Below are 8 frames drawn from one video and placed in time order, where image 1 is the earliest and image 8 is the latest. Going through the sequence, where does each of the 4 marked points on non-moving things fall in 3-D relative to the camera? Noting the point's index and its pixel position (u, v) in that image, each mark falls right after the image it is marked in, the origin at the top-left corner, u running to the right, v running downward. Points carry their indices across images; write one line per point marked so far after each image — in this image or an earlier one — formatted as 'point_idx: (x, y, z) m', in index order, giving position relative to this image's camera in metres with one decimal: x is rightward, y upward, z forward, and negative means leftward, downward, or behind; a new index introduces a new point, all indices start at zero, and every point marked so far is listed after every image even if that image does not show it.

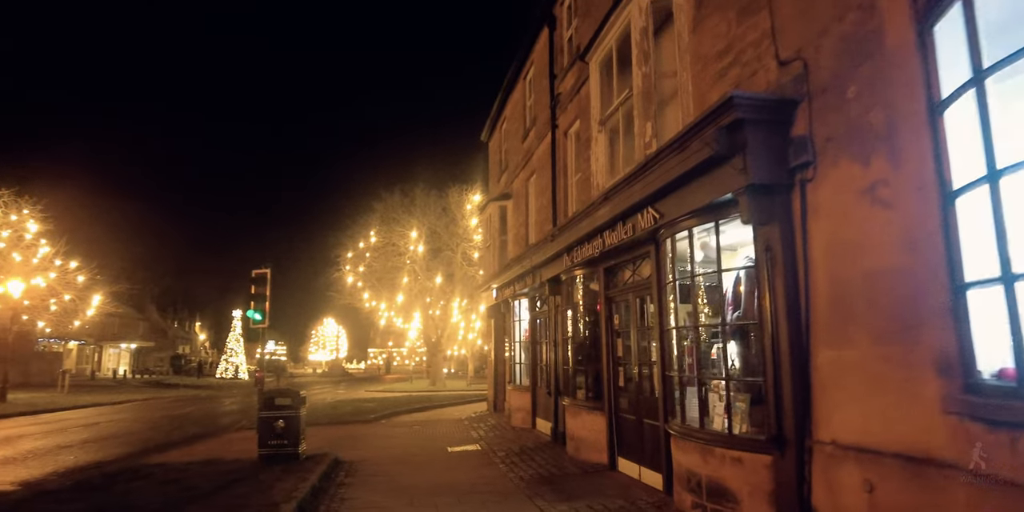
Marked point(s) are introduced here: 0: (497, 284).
0: (-0.3, -0.7, +16.3) m
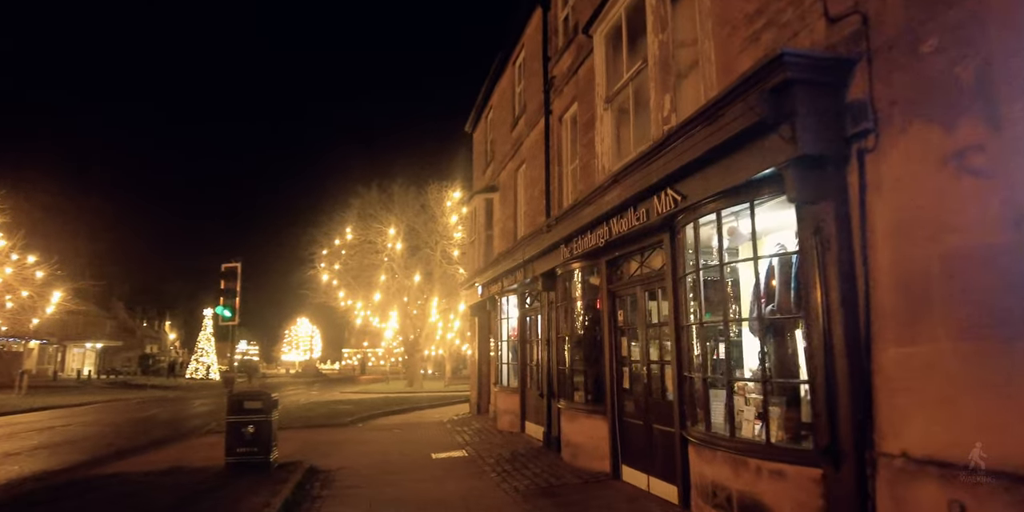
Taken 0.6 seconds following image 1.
0: (-0.6, -0.6, +15.5) m
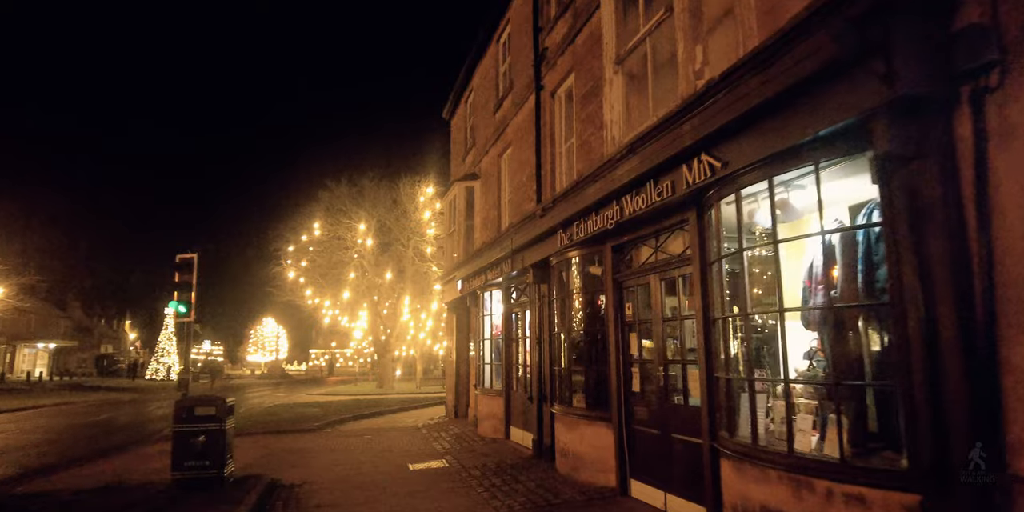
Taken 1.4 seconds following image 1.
0: (-1.0, -0.4, +14.4) m
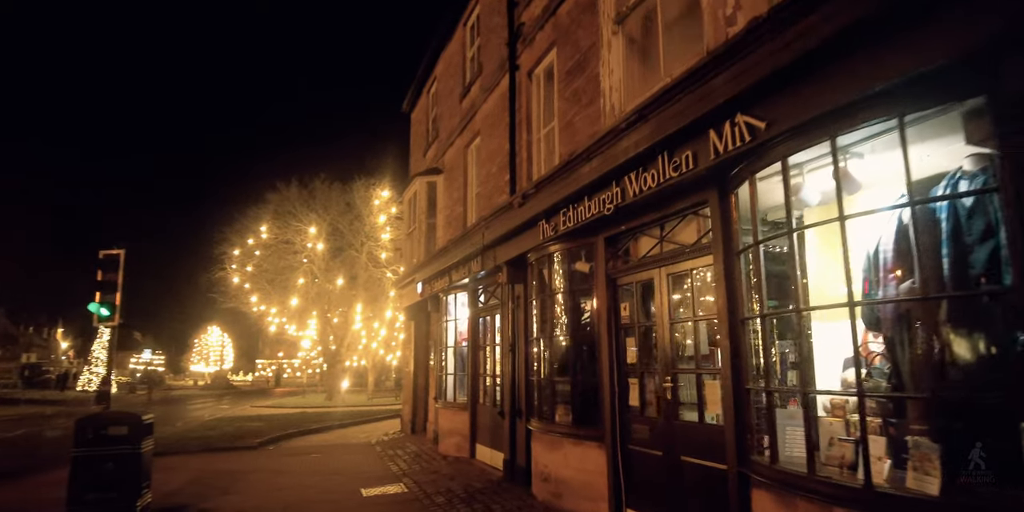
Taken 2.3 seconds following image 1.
0: (-1.7, -0.4, +13.2) m
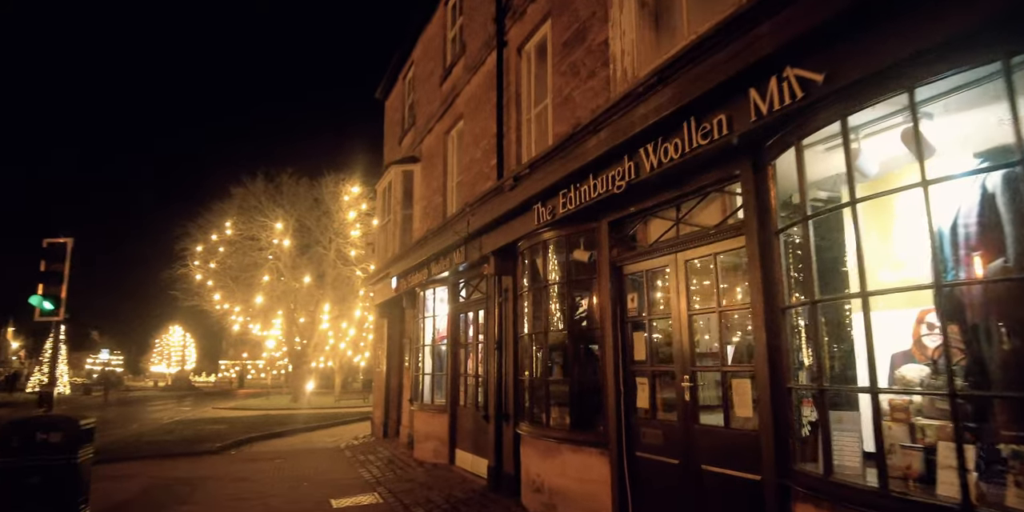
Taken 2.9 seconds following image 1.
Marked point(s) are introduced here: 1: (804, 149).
0: (-2.0, -0.3, +12.4) m
1: (+1.7, +0.6, +4.0) m
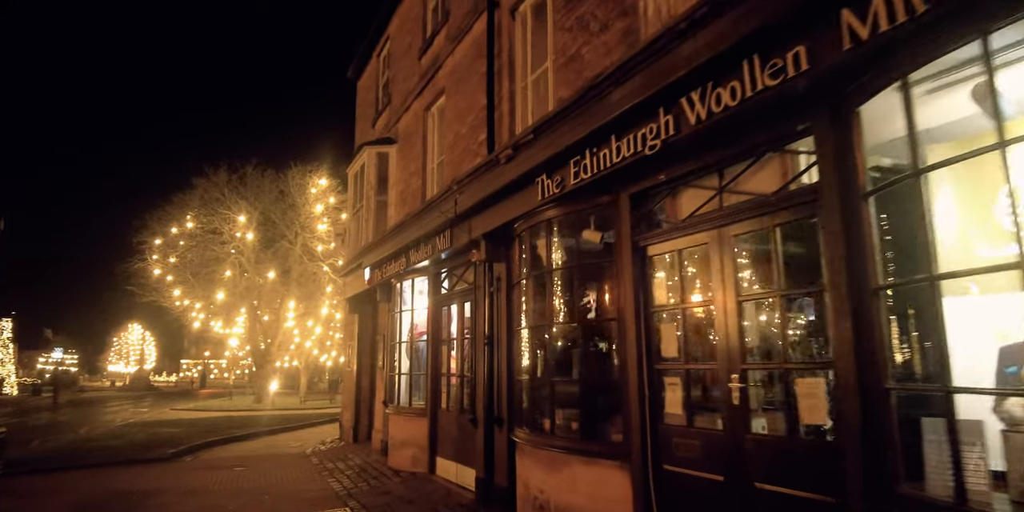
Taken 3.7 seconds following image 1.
0: (-2.3, -0.1, +11.4) m
1: (+1.8, +0.8, +3.2) m
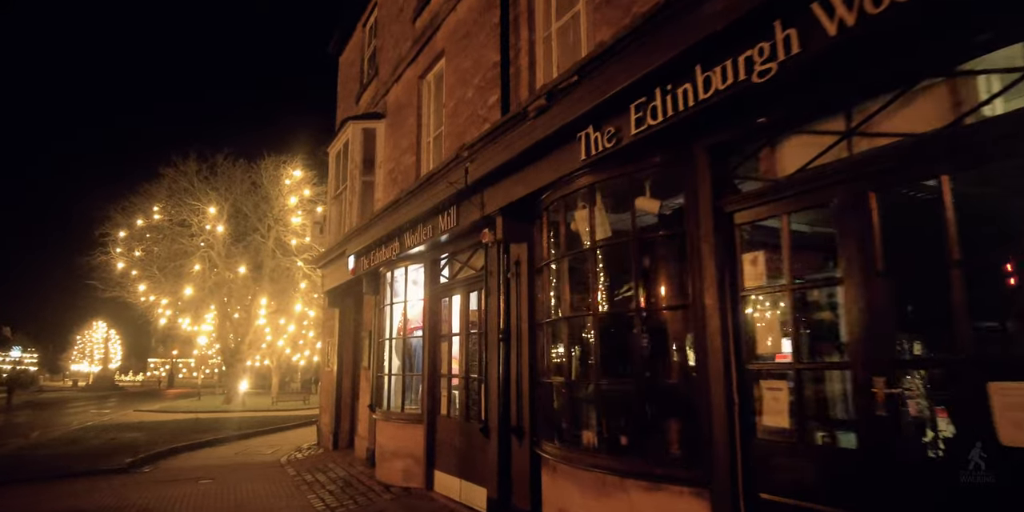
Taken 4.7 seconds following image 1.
0: (-2.3, +0.1, +10.2) m
1: (+2.1, +0.9, +2.1) m
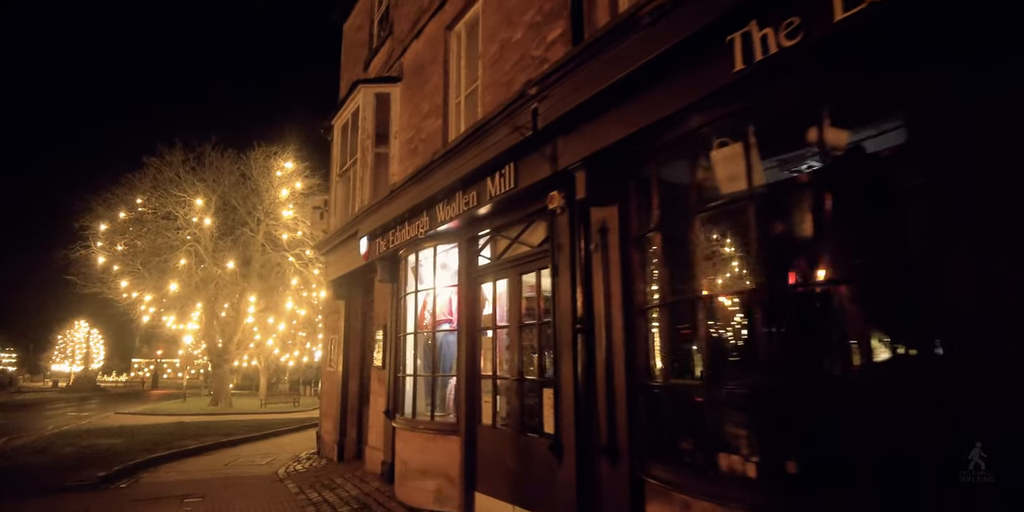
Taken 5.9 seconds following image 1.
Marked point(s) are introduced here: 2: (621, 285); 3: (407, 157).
0: (-1.8, +0.3, +8.8) m
1: (+2.7, +1.1, +0.8) m
2: (+0.7, -0.2, +4.4) m
3: (-1.3, +1.3, +8.8) m
